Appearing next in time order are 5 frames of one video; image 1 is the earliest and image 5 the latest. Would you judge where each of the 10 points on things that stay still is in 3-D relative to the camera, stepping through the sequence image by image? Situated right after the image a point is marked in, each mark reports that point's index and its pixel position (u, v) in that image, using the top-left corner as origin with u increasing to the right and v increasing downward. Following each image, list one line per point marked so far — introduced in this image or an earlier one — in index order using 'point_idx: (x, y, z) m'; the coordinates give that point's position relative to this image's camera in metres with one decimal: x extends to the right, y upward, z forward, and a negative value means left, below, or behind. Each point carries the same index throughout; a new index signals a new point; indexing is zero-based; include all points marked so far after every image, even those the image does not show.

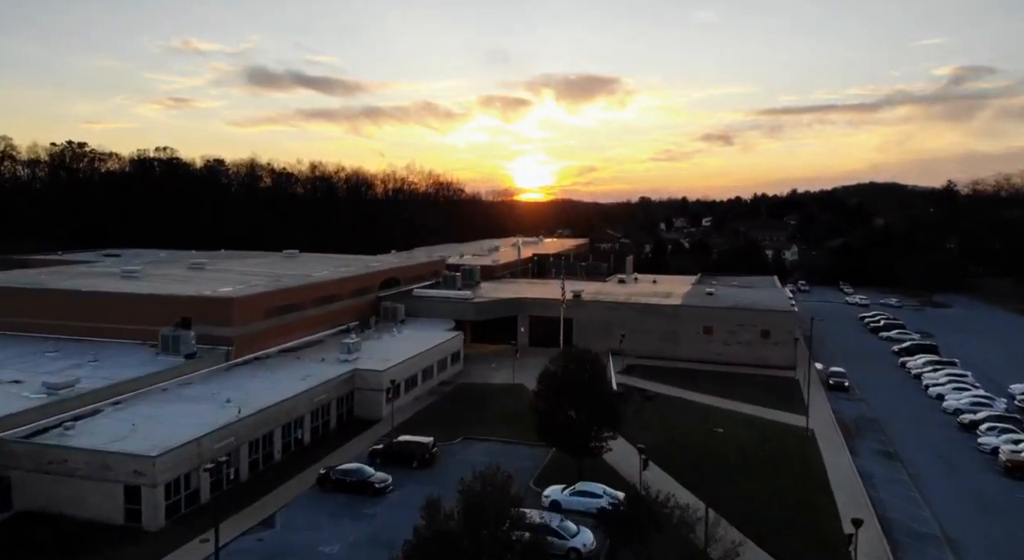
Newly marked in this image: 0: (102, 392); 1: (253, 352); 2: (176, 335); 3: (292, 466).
0: (-8.7, -2.4, +14.9) m
1: (-7.1, -2.0, +19.2) m
2: (-8.4, -1.4, +17.5) m
3: (-4.6, -3.9, +14.7) m
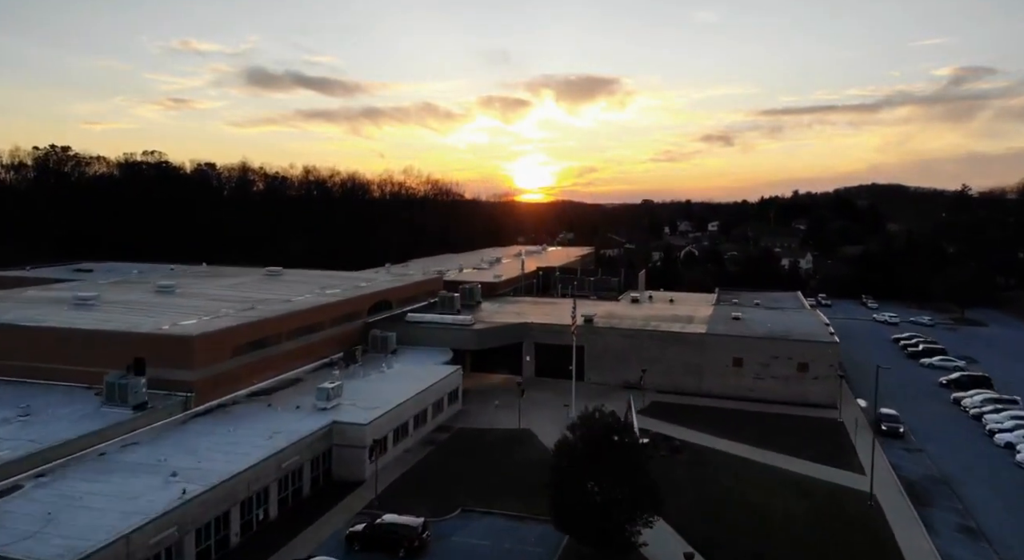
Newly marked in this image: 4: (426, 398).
0: (-8.6, -3.2, +12.3) m
1: (-6.9, -2.8, +16.6) m
2: (-8.2, -2.2, +14.9) m
3: (-4.5, -4.7, +12.1) m
4: (-2.2, -3.0, +17.7) m
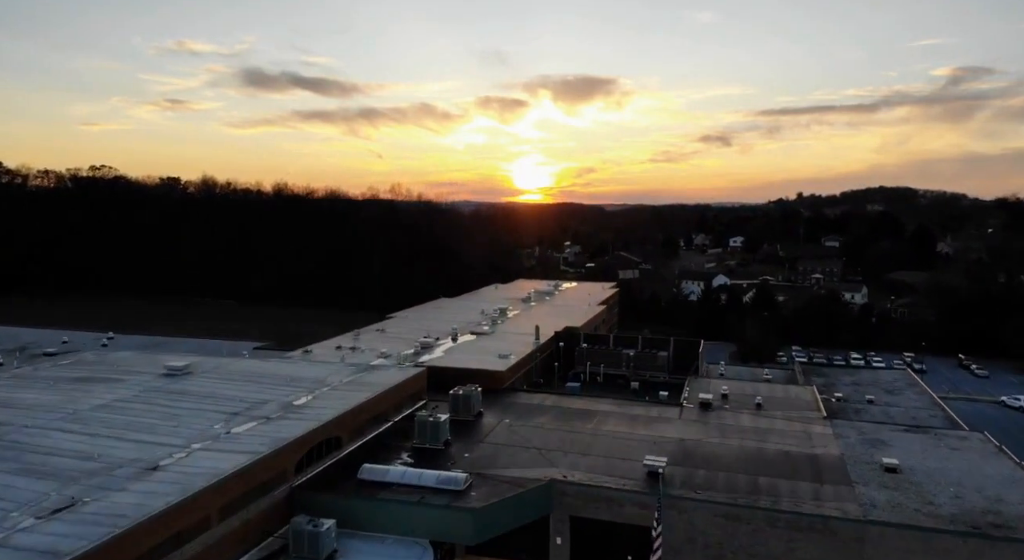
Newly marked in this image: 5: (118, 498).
0: (-8.1, -5.9, +3.3) m
1: (-6.5, -5.5, +7.6) m
2: (-7.8, -4.9, +5.9) m
3: (-4.0, -7.4, +3.1) m
4: (-1.7, -5.7, +8.7) m
5: (-6.5, -3.6, +11.6) m
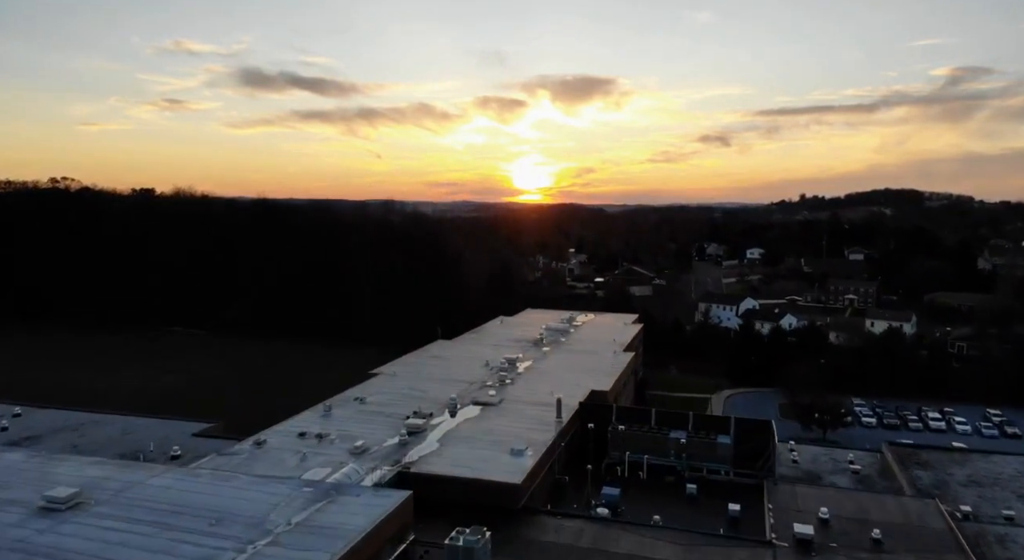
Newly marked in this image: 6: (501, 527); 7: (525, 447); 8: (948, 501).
0: (-7.6, -7.7, -2.4) m
1: (-6.0, -7.3, +1.9) m
2: (-7.3, -6.7, +0.2) m
3: (-3.5, -9.2, -2.5) m
4: (-1.3, -7.5, +3.1) m
5: (-6.0, -5.4, +5.9) m
6: (-0.3, -5.3, +14.7) m
7: (+0.3, -4.4, +18.0) m
8: (+11.2, -5.3, +17.8) m
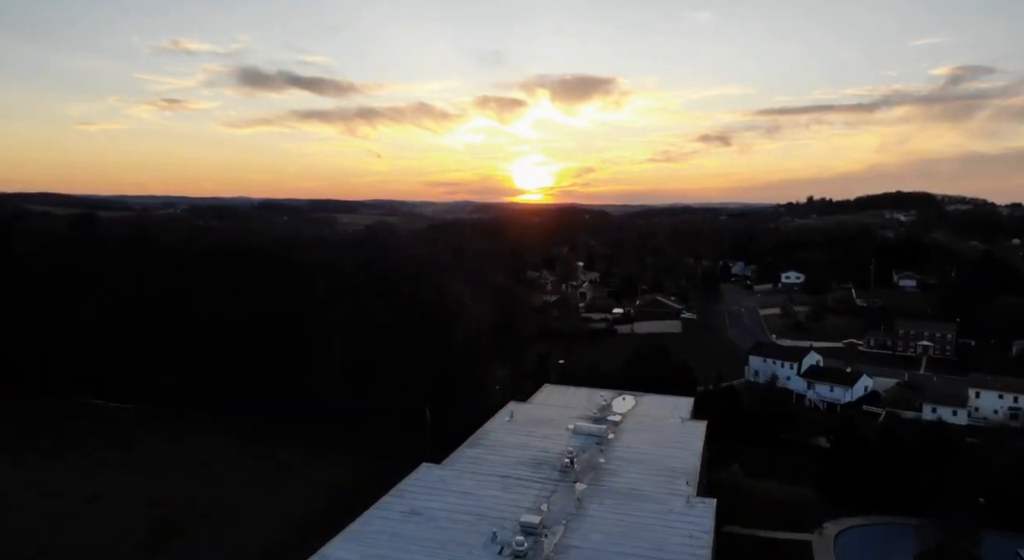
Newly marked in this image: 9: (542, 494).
0: (-7.1, -10.9, -12.4) m
1: (-5.5, -10.5, -8.0) m
2: (-6.8, -9.9, -9.8) m
3: (-3.0, -12.4, -12.5) m
4: (-0.7, -10.7, -6.9) m
5: (-5.5, -8.5, -4.1) m
6: (+0.2, -8.4, +4.7) m
7: (+0.8, -7.5, +8.0) m
8: (+11.7, -8.4, +7.8) m
9: (+0.9, -6.2, +20.0) m
